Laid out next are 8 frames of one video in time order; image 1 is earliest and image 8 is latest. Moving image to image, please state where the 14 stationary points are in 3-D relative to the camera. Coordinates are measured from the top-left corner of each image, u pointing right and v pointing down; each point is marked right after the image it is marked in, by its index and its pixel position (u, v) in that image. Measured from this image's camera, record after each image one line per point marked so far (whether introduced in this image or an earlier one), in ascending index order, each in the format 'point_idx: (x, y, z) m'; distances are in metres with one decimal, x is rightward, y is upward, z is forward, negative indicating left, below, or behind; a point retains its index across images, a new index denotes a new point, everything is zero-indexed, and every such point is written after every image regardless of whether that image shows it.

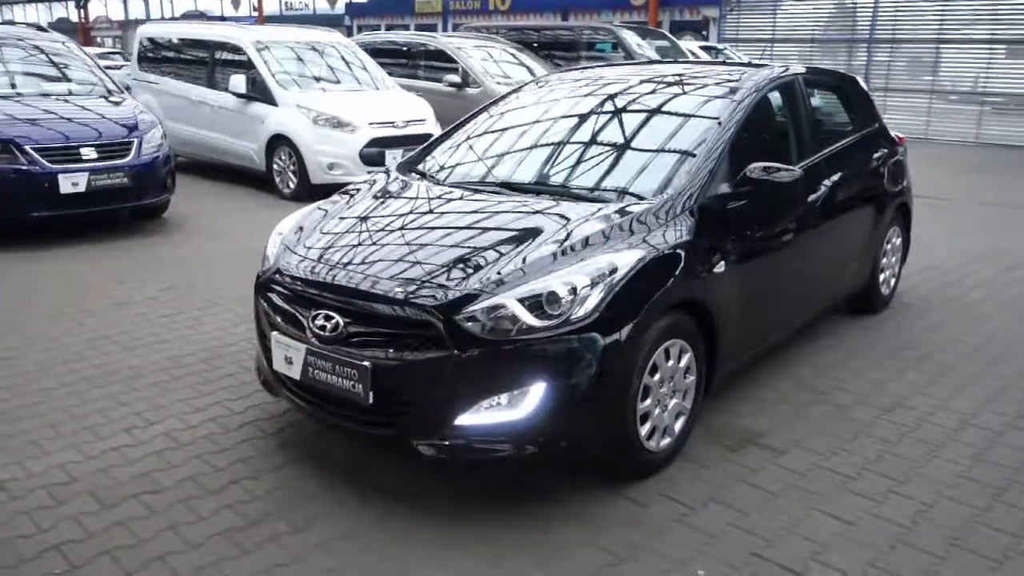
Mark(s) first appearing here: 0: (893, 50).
0: (+8.1, +5.1, +18.2) m
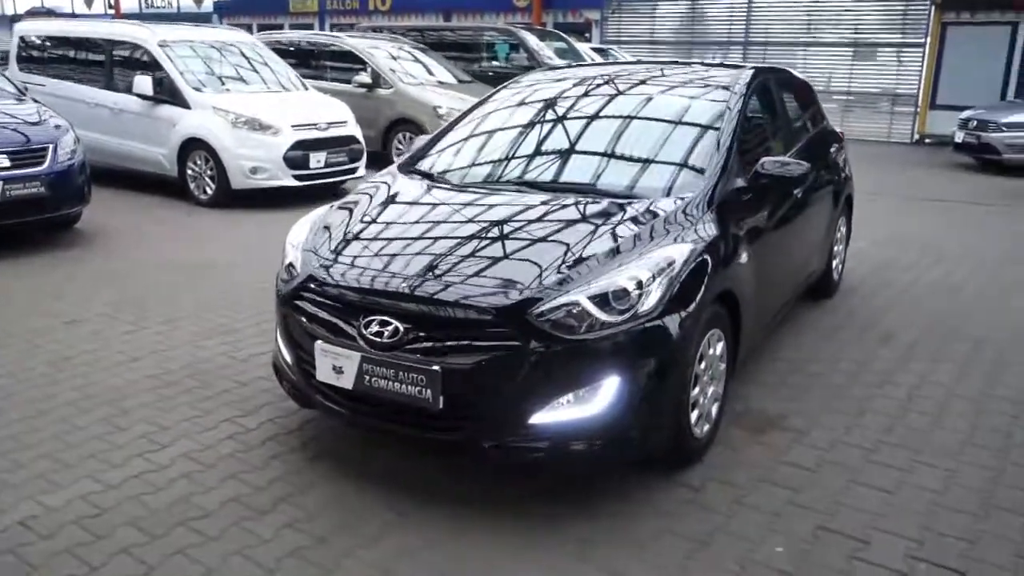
0: (+5.7, +5.4, +19.3) m
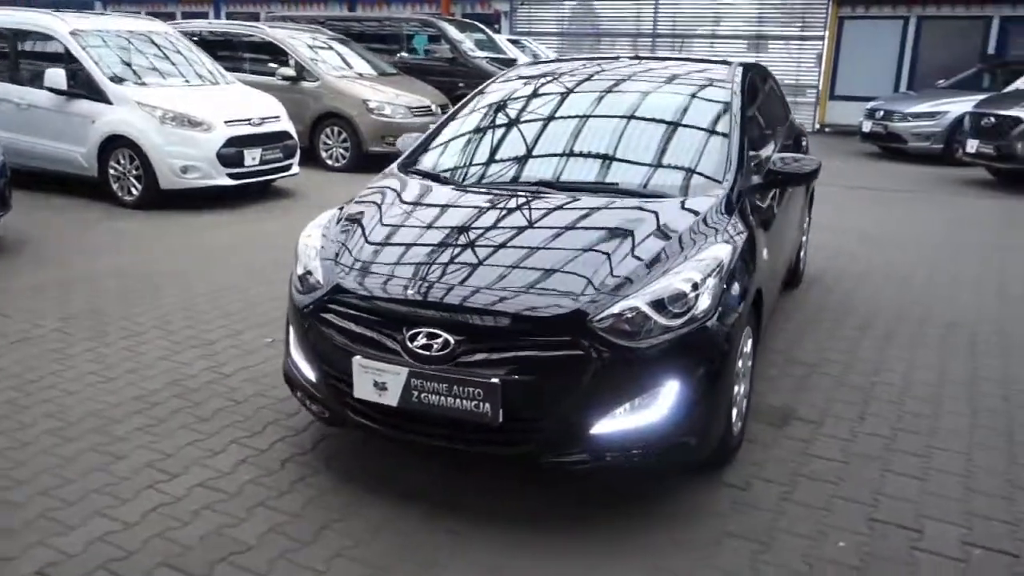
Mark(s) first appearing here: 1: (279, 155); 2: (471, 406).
0: (+3.7, +5.7, +19.7) m
1: (-2.5, +1.4, +9.0) m
2: (-0.1, -0.4, +3.0) m
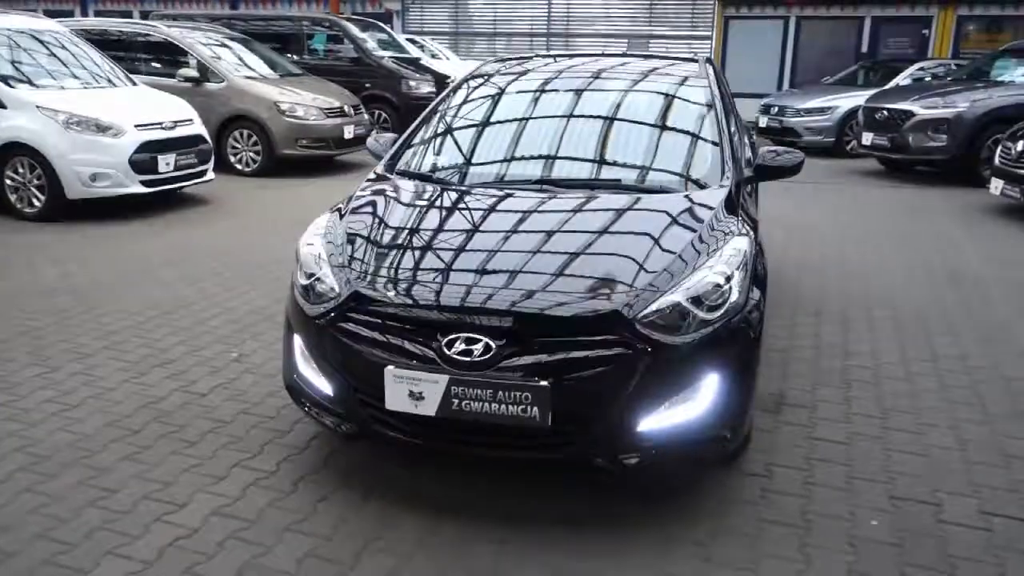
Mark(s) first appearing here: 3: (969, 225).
0: (+1.3, +5.7, +20.0) m
1: (-3.2, +1.3, +8.6) m
2: (0.0, -0.4, +2.9) m
3: (+4.3, +0.6, +8.0) m
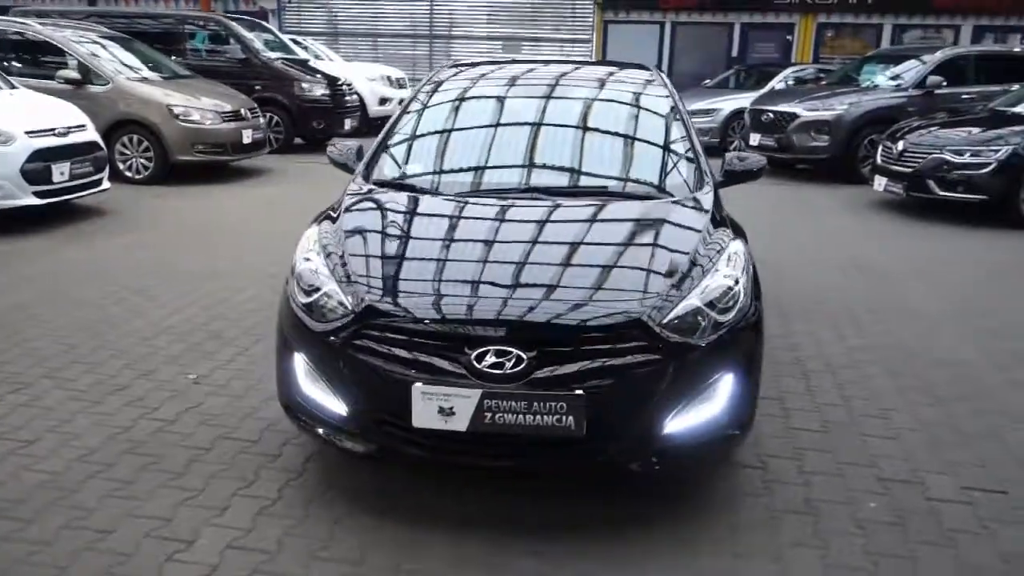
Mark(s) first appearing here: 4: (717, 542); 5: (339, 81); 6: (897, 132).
0: (-1.5, +5.7, +19.9) m
1: (-4.0, +1.1, +8.0) m
2: (+0.1, -0.5, +2.9) m
3: (+3.5, +0.7, +8.7) m
4: (+0.7, -0.9, +3.1) m
5: (-2.7, +3.2, +13.3) m
6: (+4.4, +1.8, +9.6) m
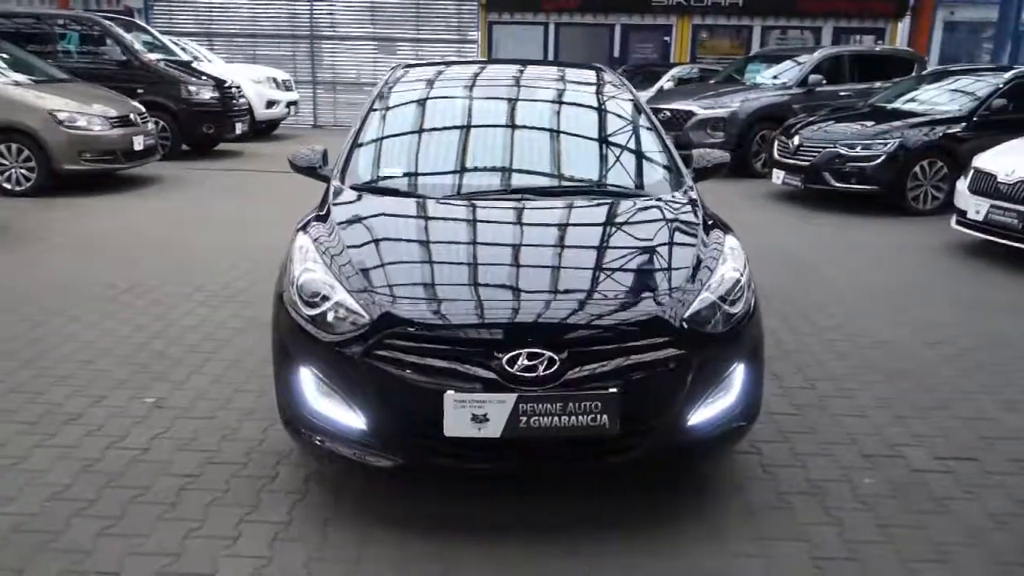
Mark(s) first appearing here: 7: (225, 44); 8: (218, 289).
0: (-4.1, +5.6, +19.5) m
1: (-4.6, +0.9, +7.3) m
2: (+0.3, -0.5, +2.9) m
3: (+2.7, +0.8, +9.1) m
4: (+0.8, -0.9, +3.2) m
5: (-4.2, +3.1, +12.7) m
6: (+3.3, +1.9, +10.2) m
7: (-6.6, +5.7, +19.6) m
8: (-2.1, 0.0, +6.1) m
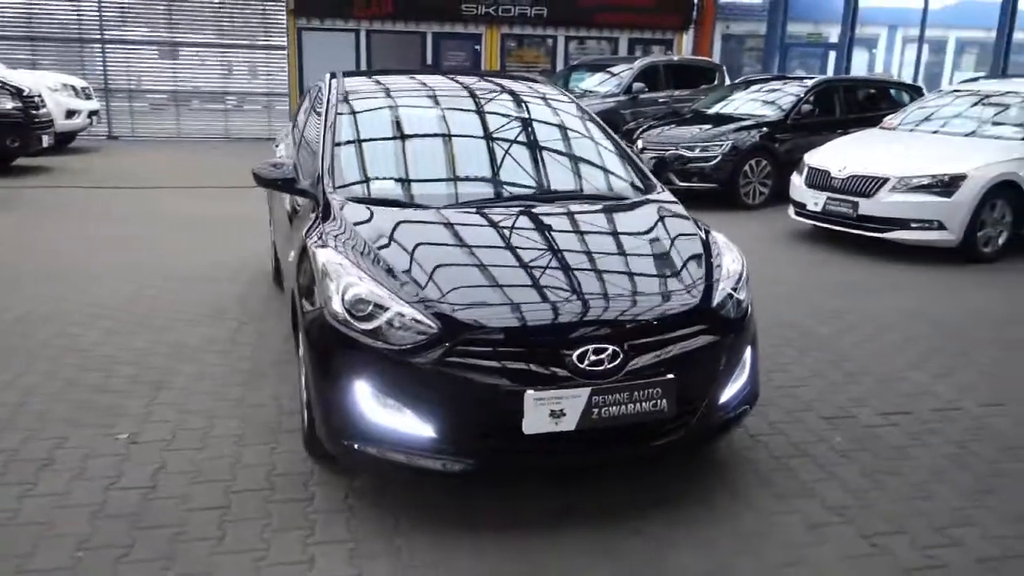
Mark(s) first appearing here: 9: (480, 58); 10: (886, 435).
0: (-8.3, +5.1, +18.1) m
1: (-5.4, +0.6, +6.2) m
2: (+0.5, -0.4, +3.1) m
3: (+1.3, +0.9, +9.8) m
4: (+1.0, -0.9, +3.6) m
5: (-6.5, +2.7, +11.5) m
6: (+1.5, +2.0, +10.9) m
7: (-10.6, +5.0, +17.6) m
8: (-2.6, -0.2, +5.7) m
9: (-0.7, +5.4, +19.9) m
10: (+1.8, -0.7, +4.1) m
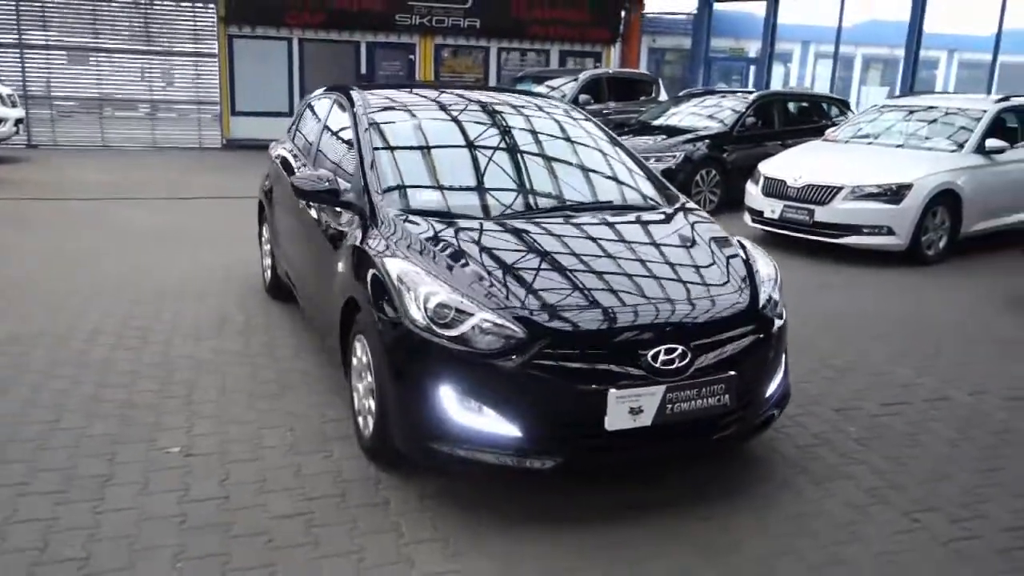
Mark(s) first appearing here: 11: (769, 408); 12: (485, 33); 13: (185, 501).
0: (-9.6, +4.7, +17.4) m
1: (-5.4, +0.4, +5.8) m
2: (+0.8, -0.5, +3.4) m
3: (+0.8, +0.8, +10.1) m
4: (+1.3, -0.9, +3.9) m
5: (-7.1, +2.4, +11.0) m
6: (+0.9, +1.9, +11.3) m
7: (-11.8, +4.7, +16.6) m
8: (-2.6, -0.3, +5.6) m
9: (-2.3, +5.2, +19.9) m
10: (+2.0, -0.7, +4.5) m
11: (+1.1, -0.5, +3.7) m
12: (-0.6, +6.0, +20.1) m
13: (-1.3, -0.9, +3.4) m
